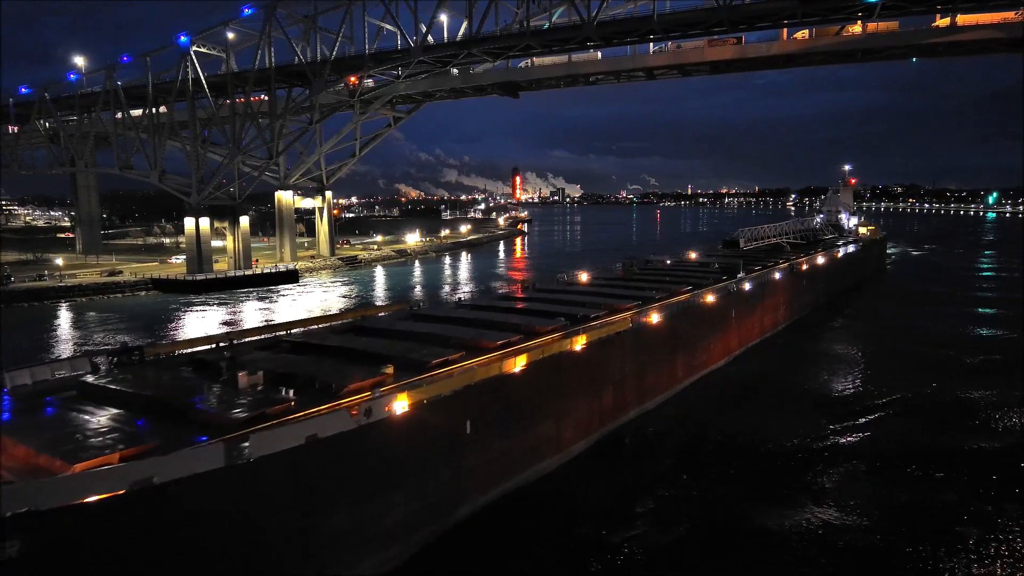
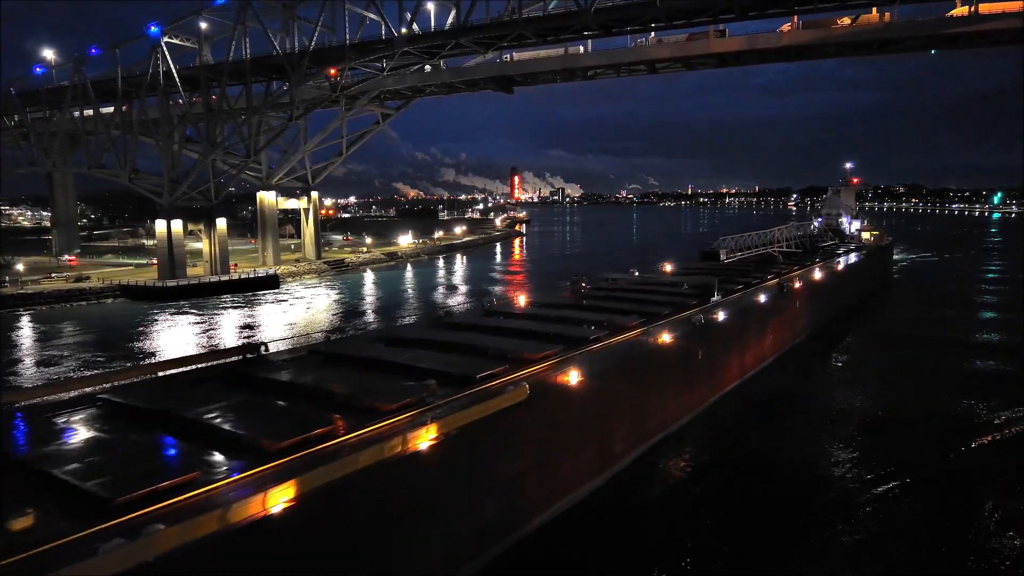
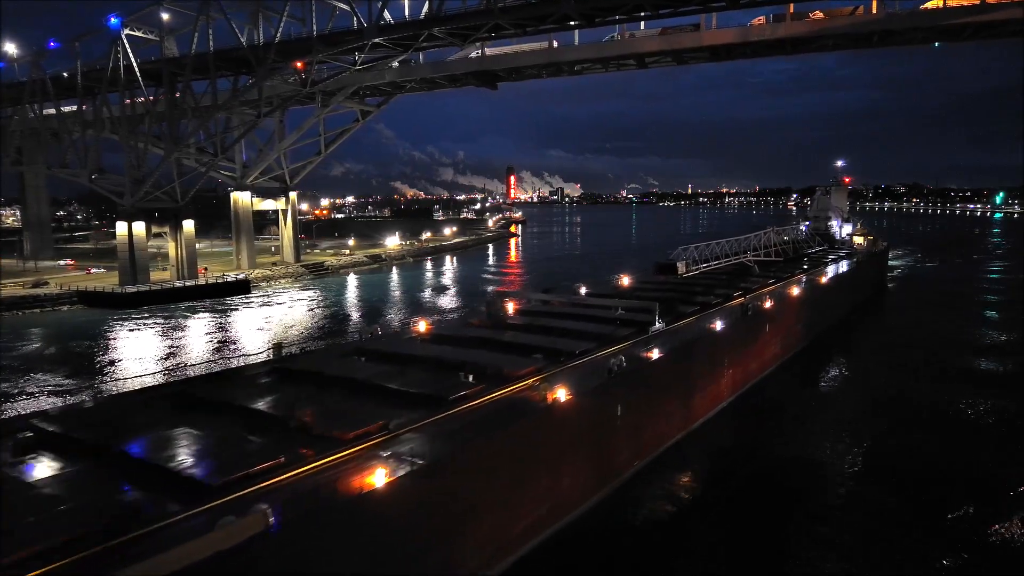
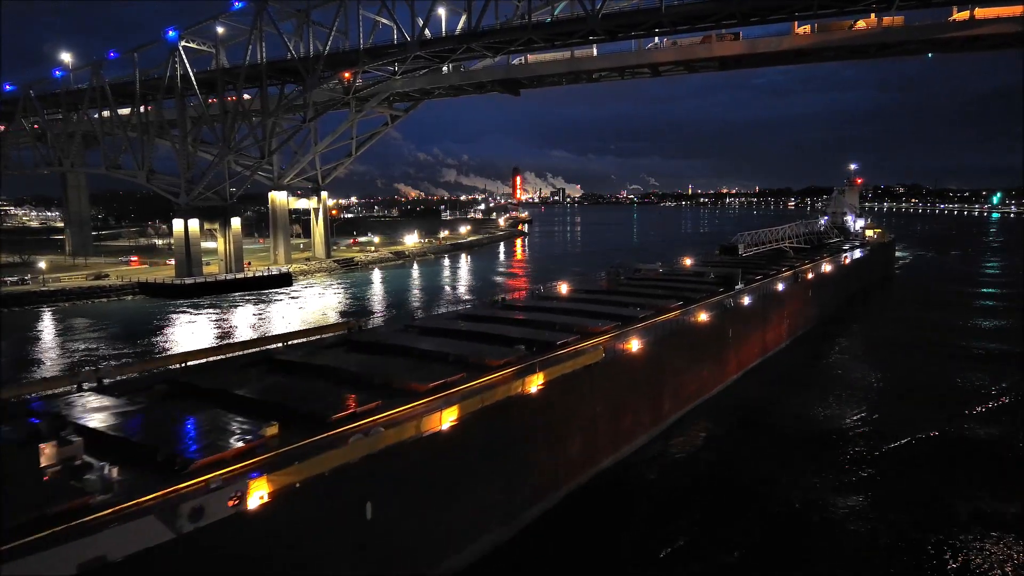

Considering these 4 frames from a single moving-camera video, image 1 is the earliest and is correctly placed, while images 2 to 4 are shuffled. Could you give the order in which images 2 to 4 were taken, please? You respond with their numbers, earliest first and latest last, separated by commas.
4, 2, 3
